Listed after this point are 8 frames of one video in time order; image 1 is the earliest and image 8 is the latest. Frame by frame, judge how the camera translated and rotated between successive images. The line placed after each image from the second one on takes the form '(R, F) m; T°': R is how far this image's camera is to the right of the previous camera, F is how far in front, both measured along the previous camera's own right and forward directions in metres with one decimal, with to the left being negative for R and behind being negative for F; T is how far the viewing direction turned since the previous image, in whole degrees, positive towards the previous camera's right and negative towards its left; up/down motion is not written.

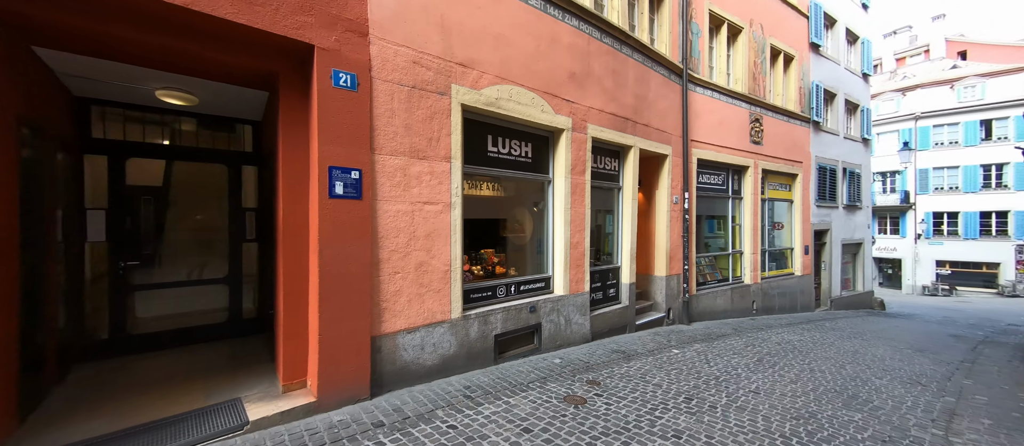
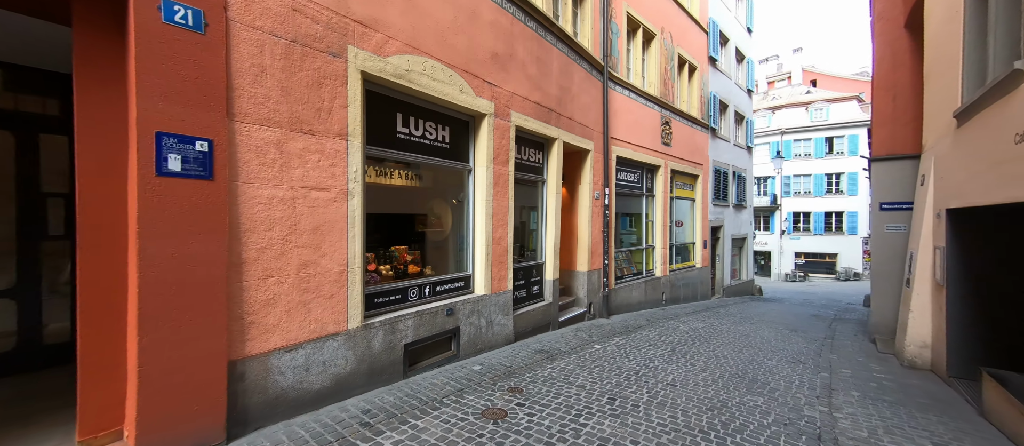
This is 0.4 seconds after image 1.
(+0.1, +0.4) m; +12°
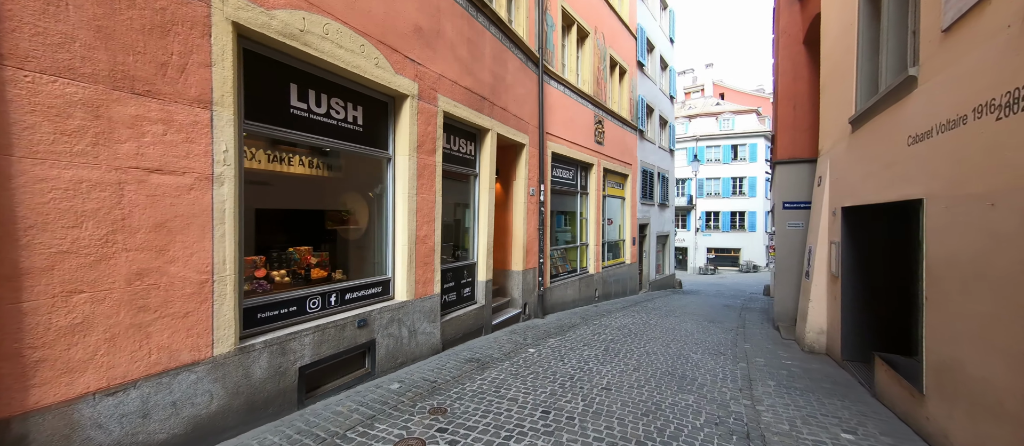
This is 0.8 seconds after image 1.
(+0.1, +0.4) m; +10°
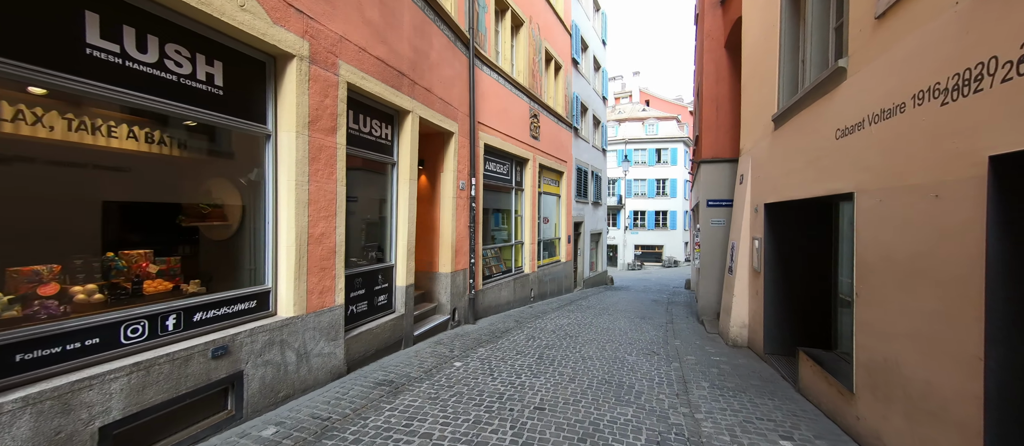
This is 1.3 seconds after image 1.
(+0.2, +0.6) m; +10°
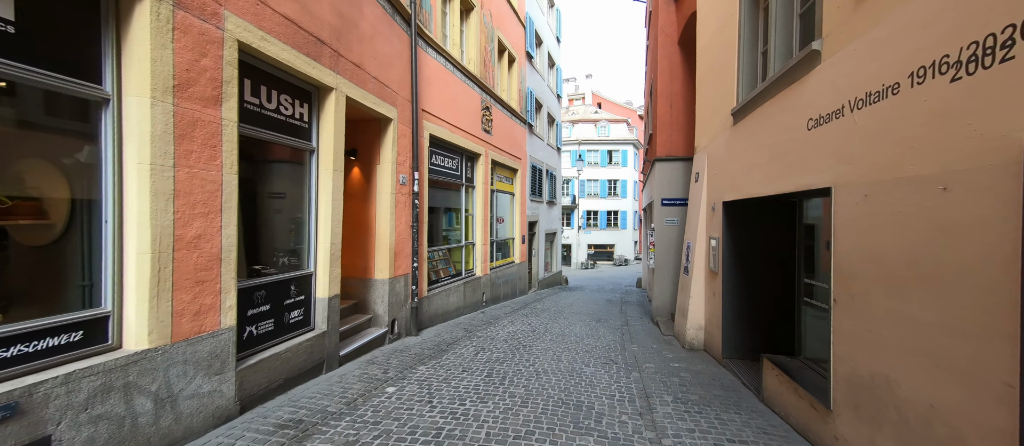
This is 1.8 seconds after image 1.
(+0.1, +0.6) m; +7°
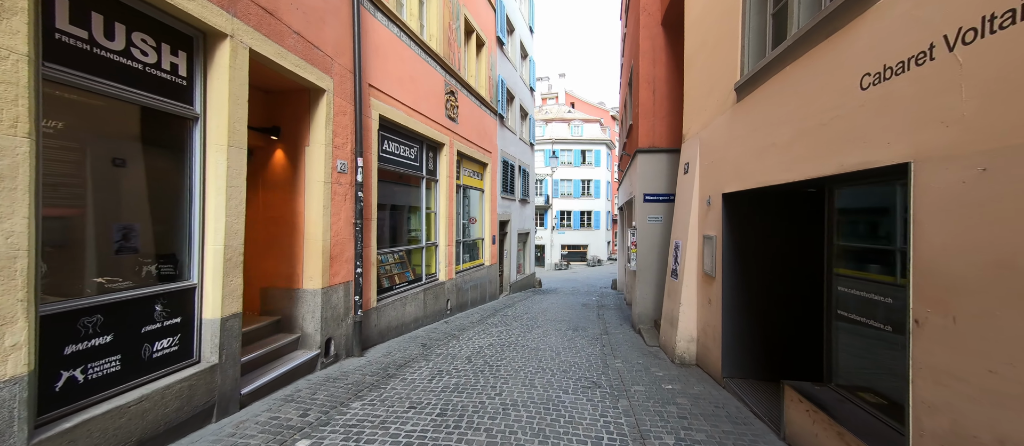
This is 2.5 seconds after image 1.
(+0.1, +1.0) m; +4°
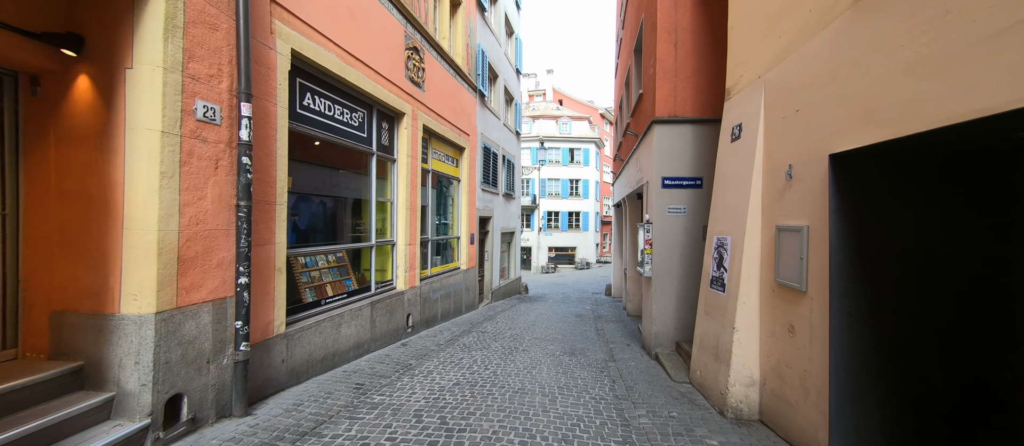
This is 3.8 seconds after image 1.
(+0.1, +1.8) m; +2°
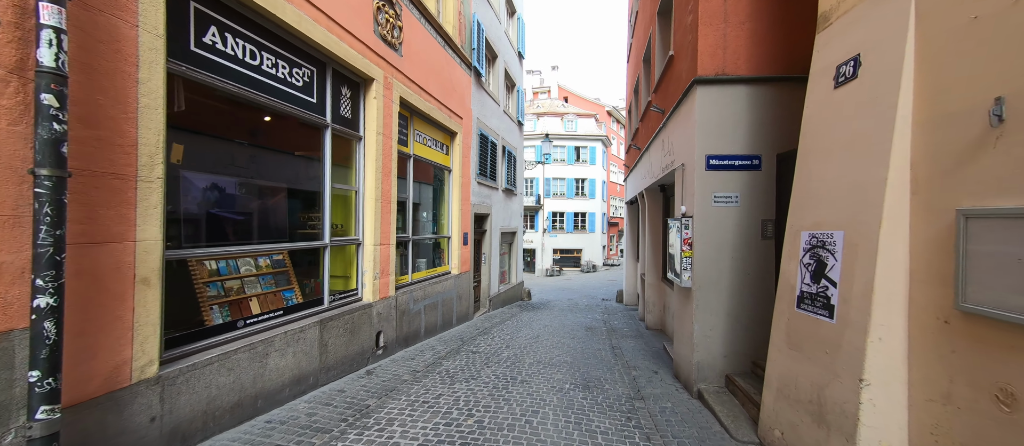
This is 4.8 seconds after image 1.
(+0.1, +1.4) m; -1°
